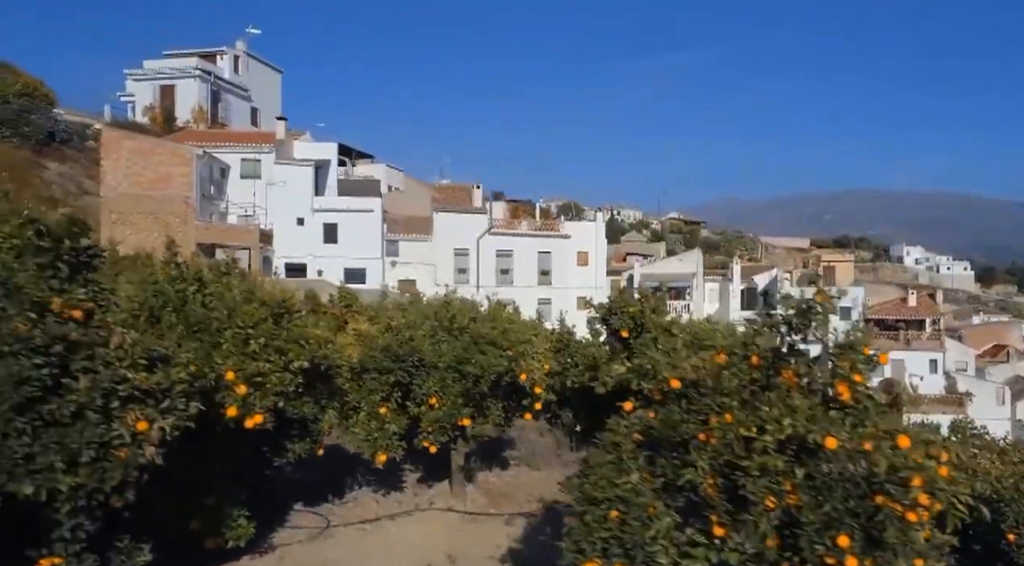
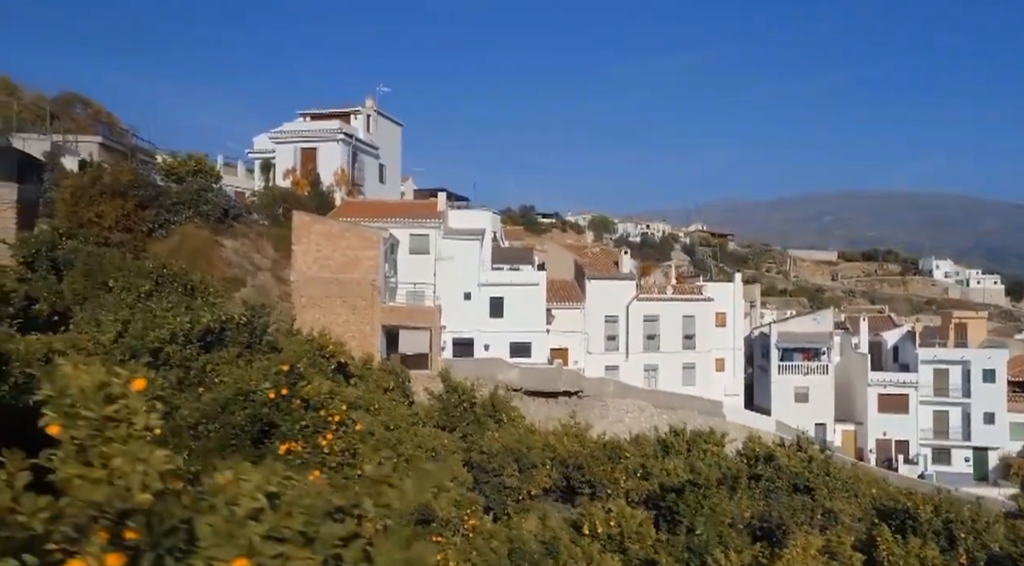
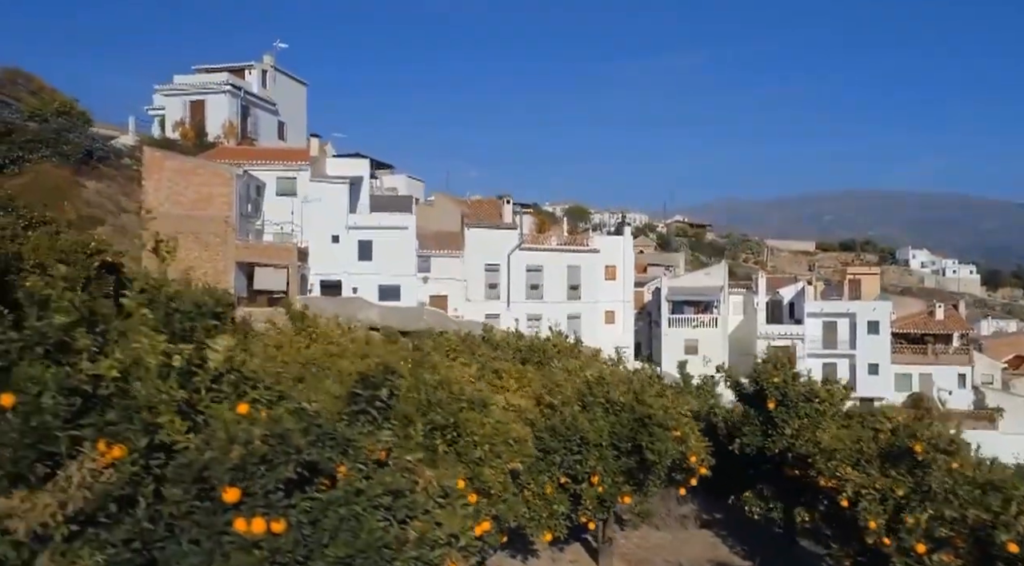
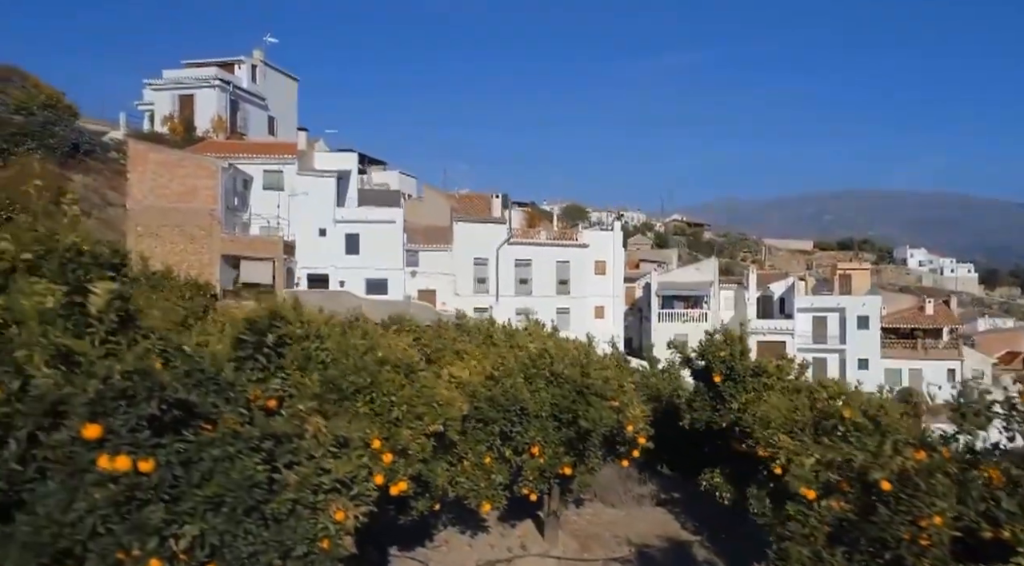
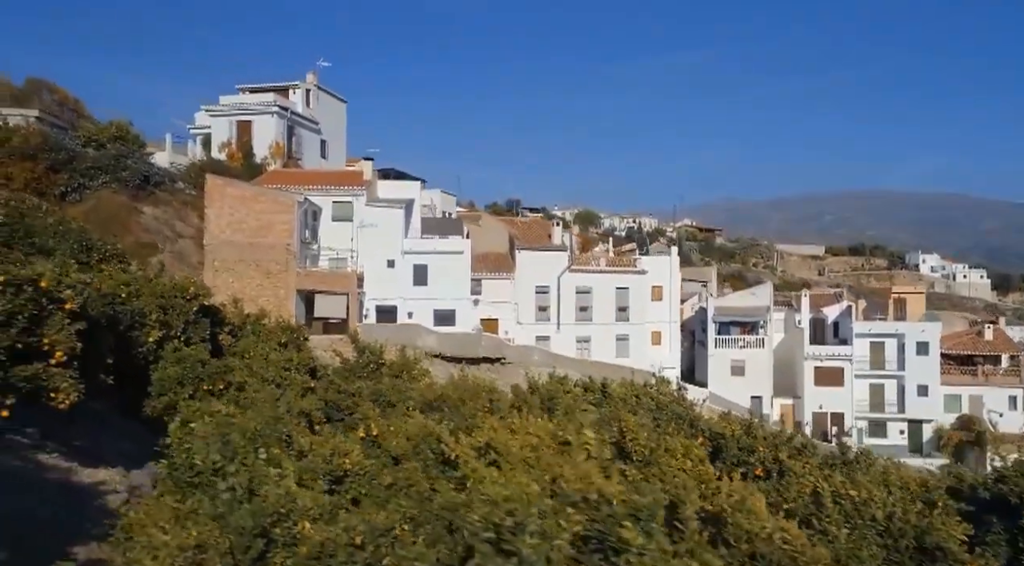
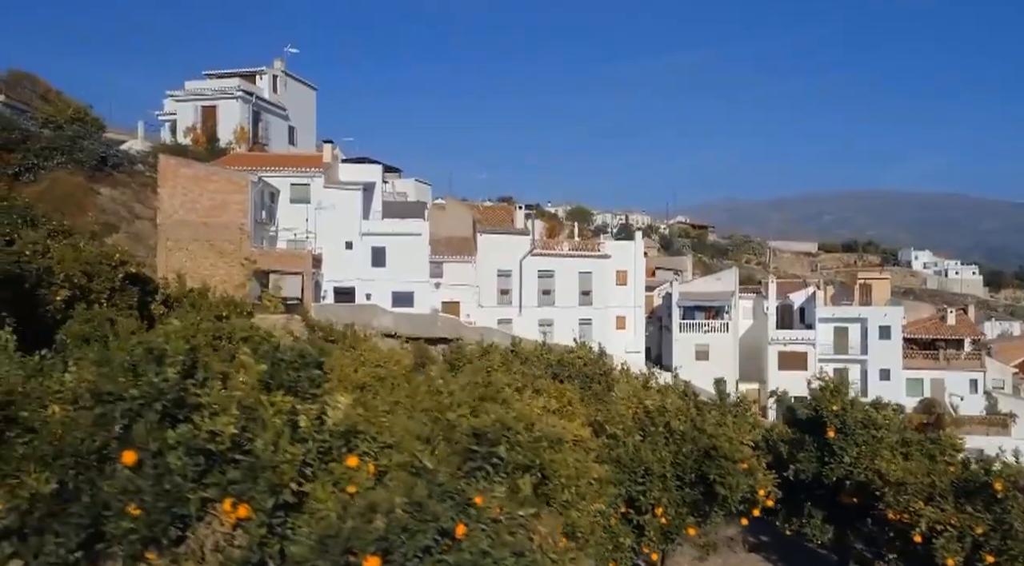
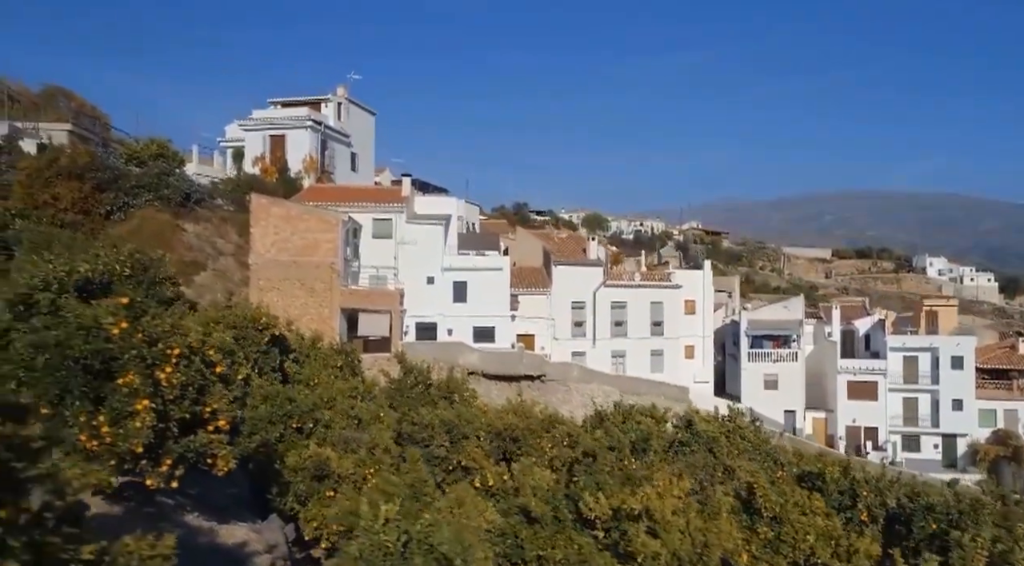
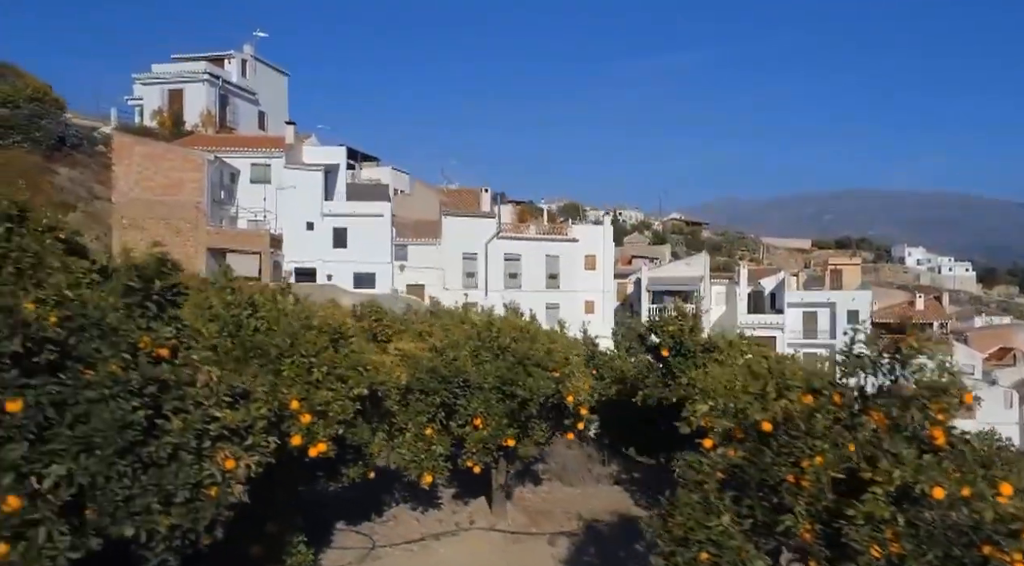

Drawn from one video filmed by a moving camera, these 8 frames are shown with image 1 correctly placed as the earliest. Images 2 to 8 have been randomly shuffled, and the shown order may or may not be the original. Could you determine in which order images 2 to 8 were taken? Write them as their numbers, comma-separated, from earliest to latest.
8, 4, 3, 6, 5, 7, 2
